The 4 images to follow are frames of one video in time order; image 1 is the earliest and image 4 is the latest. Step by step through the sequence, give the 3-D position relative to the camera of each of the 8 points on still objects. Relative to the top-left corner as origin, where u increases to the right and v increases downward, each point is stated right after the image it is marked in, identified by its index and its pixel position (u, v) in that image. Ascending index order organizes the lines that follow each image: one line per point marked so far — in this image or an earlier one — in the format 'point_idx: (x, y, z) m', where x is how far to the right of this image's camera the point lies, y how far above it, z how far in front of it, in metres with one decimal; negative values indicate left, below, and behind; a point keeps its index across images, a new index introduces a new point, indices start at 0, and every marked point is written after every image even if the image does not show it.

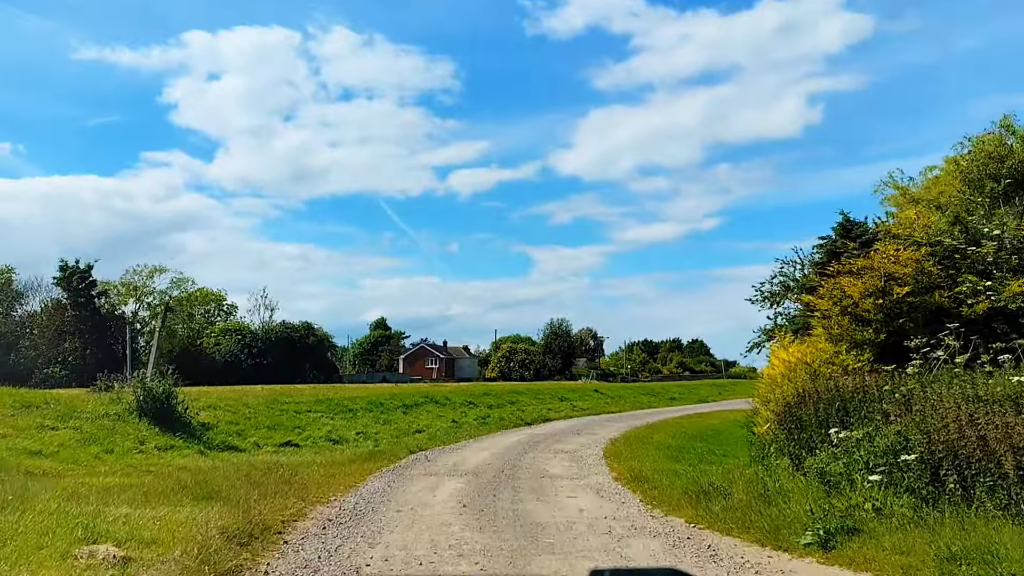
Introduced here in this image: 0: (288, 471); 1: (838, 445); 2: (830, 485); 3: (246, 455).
0: (-4.1, -3.4, +15.5) m
1: (+4.3, -2.1, +10.9) m
2: (+3.9, -2.4, +10.3) m
3: (-6.0, -3.7, +18.7) m
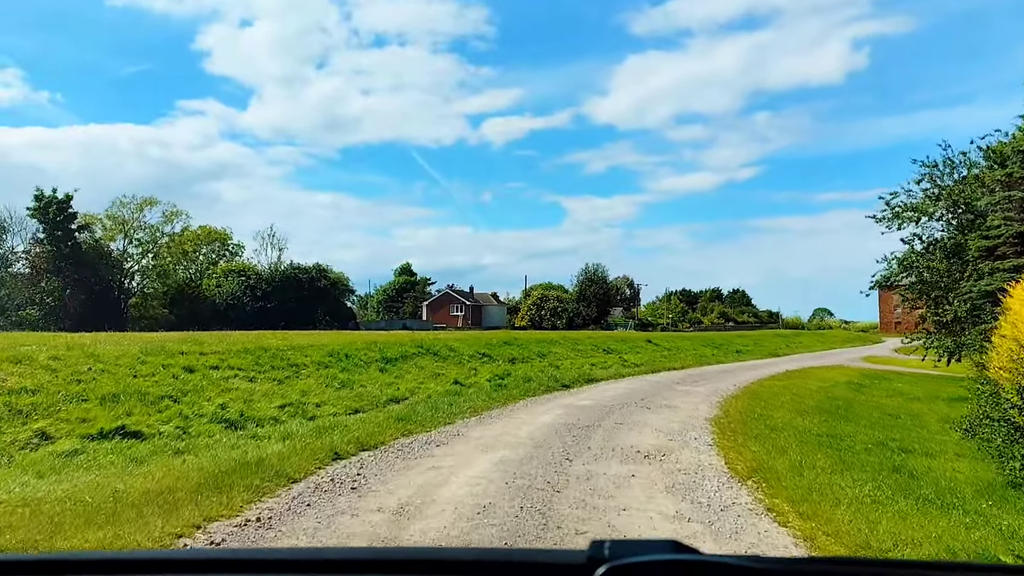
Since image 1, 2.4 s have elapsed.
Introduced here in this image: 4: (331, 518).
0: (-4.0, -1.7, +4.9) m
1: (+4.3, -0.7, -0.1) m
2: (+3.9, -1.0, -0.7) m
3: (-5.7, -1.8, +8.1) m
4: (-1.6, -2.0, +7.3) m
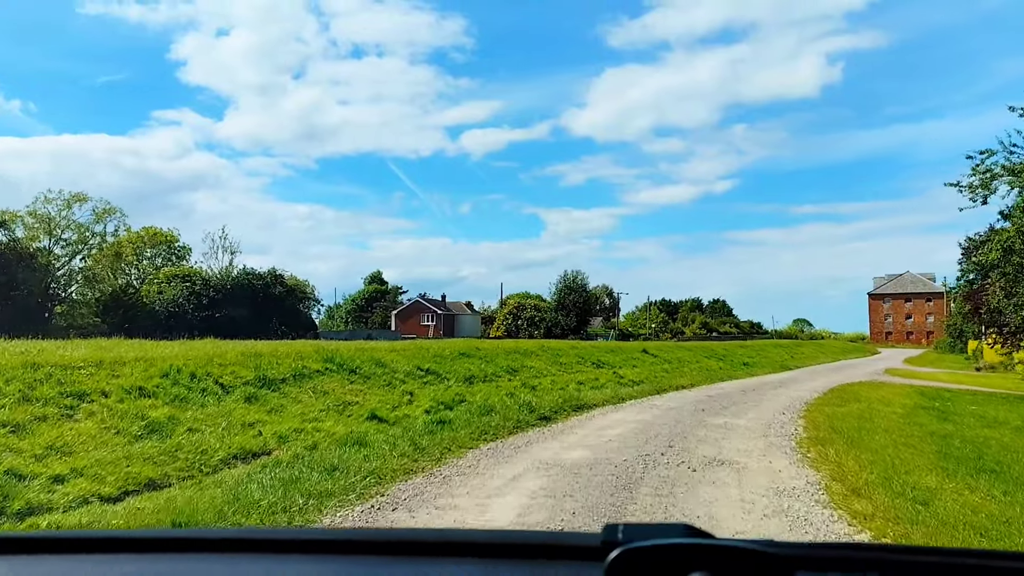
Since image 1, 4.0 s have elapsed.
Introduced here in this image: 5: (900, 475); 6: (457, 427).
0: (-4.4, -1.1, -3.3) m
1: (+4.0, 0.0, -8.0) m
2: (+3.6, -0.4, -8.7) m
3: (-6.2, -1.3, -0.1) m
4: (-2.0, -1.4, -0.9) m
5: (+4.6, -2.3, +10.0) m
6: (-0.9, -2.3, +13.8) m
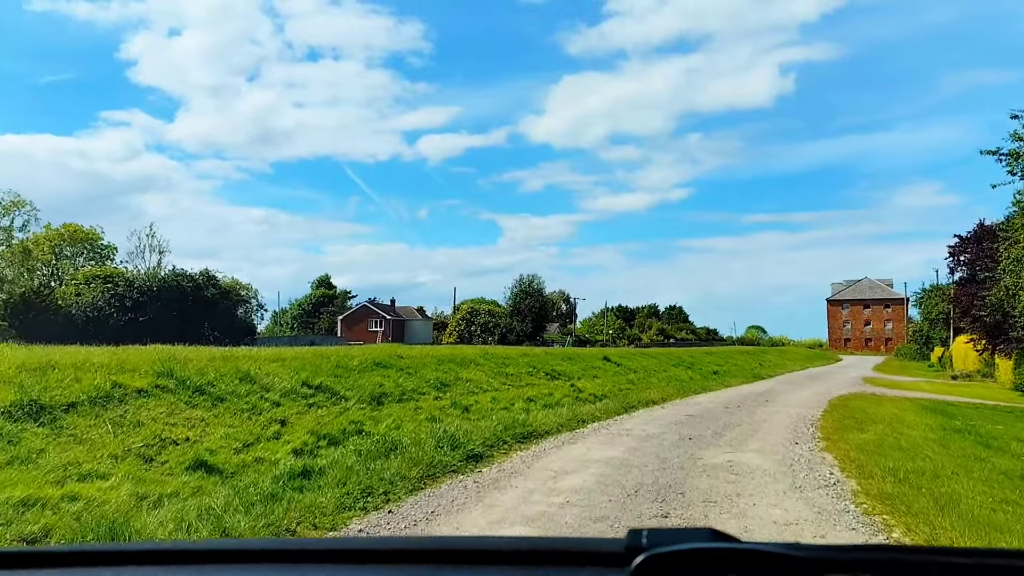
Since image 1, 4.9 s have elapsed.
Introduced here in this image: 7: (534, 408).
0: (-4.5, -0.7, -8.5) m
1: (+4.1, +0.4, -12.8) m
2: (+3.7, 0.0, -13.4) m
3: (-6.5, -0.9, -5.4) m
4: (-2.3, -1.1, -5.9) m
5: (+3.8, -2.0, +5.2) m
6: (-2.0, -2.0, +8.8) m
7: (+0.4, -2.5, +17.4) m
